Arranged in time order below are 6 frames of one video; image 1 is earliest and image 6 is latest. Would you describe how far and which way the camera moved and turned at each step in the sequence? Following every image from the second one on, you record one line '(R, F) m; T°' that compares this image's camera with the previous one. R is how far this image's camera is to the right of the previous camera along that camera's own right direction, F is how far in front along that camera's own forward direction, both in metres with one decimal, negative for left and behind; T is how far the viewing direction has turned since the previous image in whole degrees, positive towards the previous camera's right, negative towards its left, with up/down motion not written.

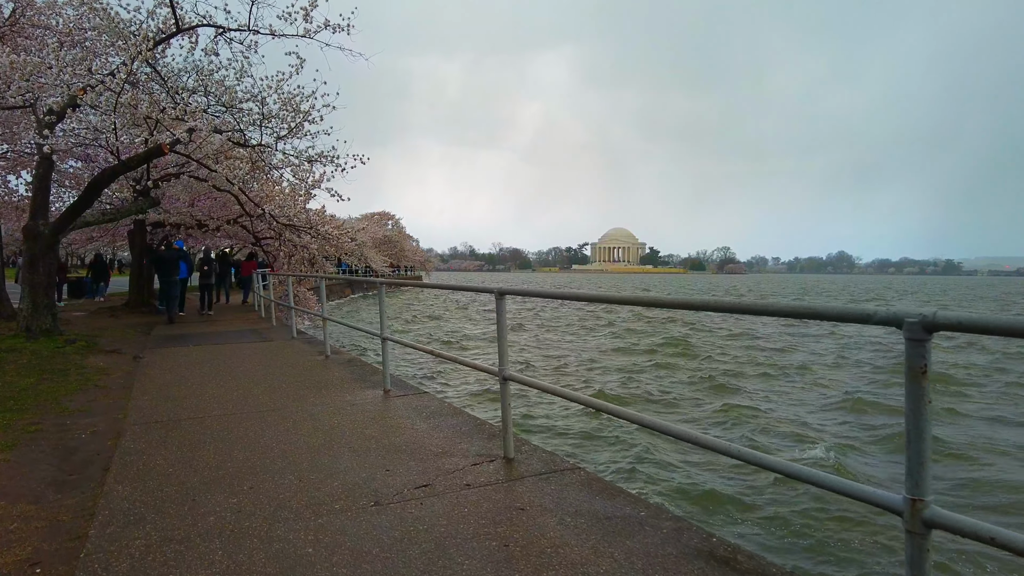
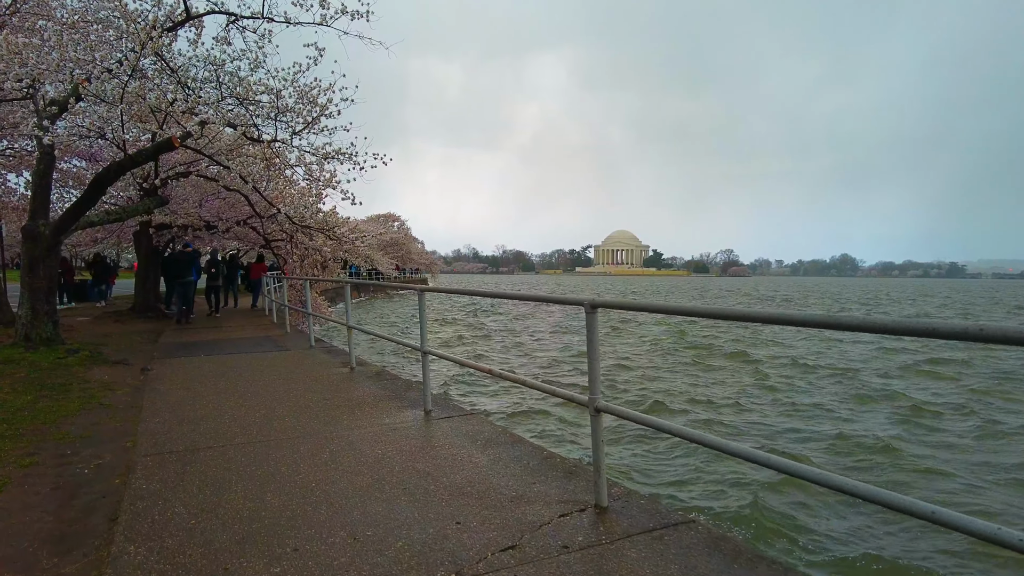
(-0.5, +0.7) m; 0°
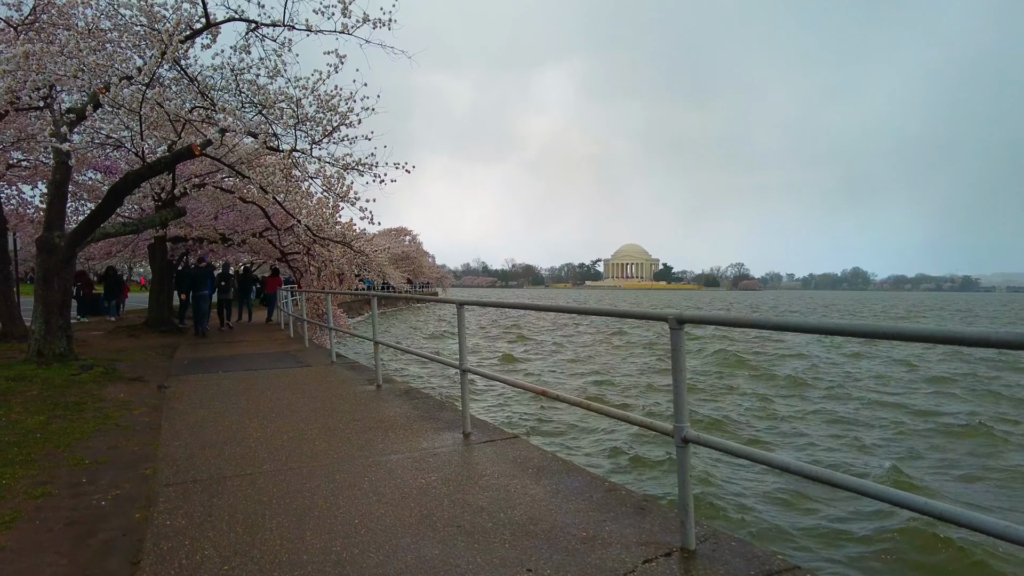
(-0.3, +0.4) m; -1°
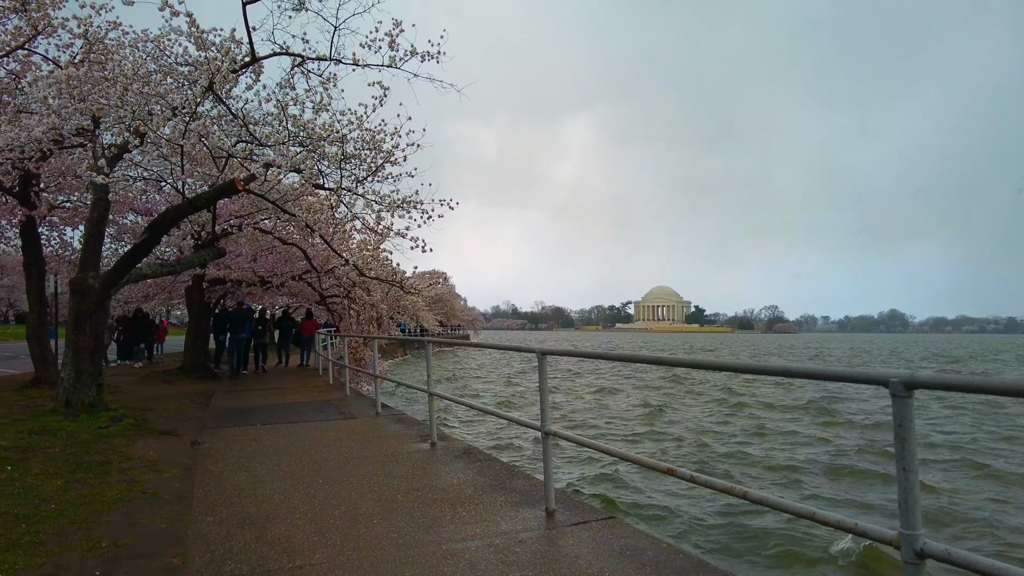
(-0.4, +0.8) m; -3°
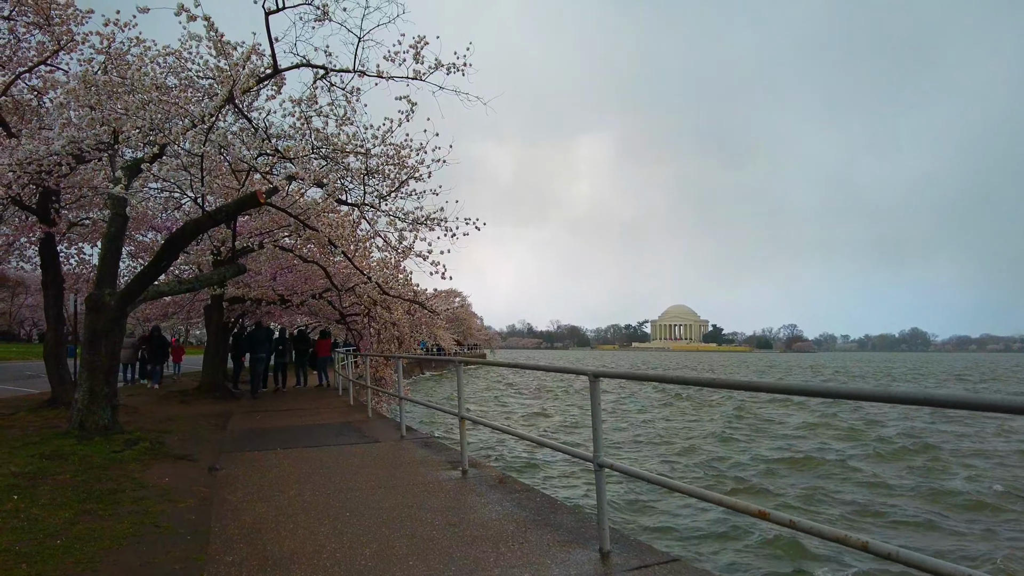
(-0.2, +0.4) m; -1°
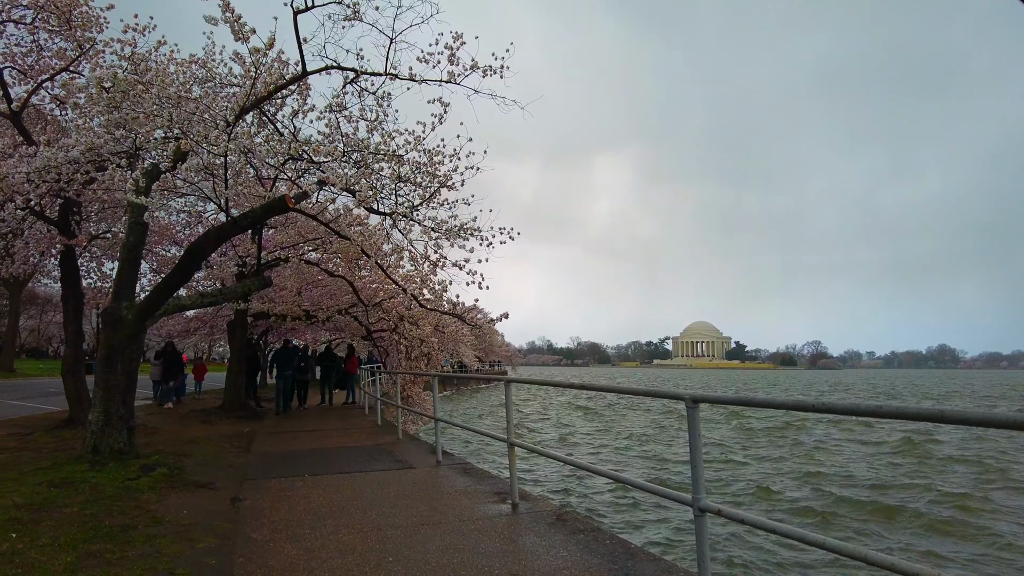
(-0.3, +0.6) m; -2°
